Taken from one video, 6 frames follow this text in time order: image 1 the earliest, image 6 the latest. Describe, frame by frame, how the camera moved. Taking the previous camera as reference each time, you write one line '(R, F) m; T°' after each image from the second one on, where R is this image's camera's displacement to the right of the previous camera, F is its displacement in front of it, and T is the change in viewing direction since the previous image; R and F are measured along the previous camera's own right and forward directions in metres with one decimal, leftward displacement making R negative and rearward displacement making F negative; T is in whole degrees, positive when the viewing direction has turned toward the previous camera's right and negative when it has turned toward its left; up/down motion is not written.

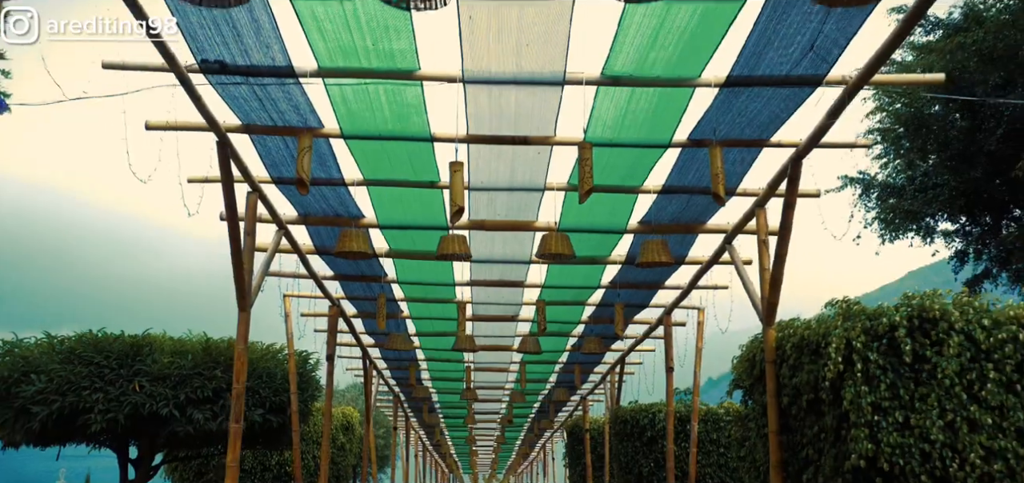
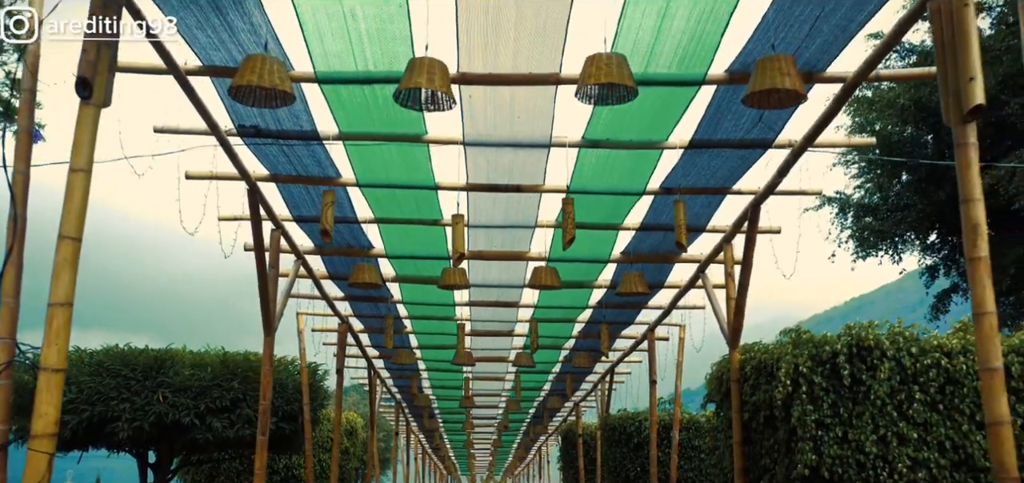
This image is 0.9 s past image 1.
(0.0, -1.3) m; 0°
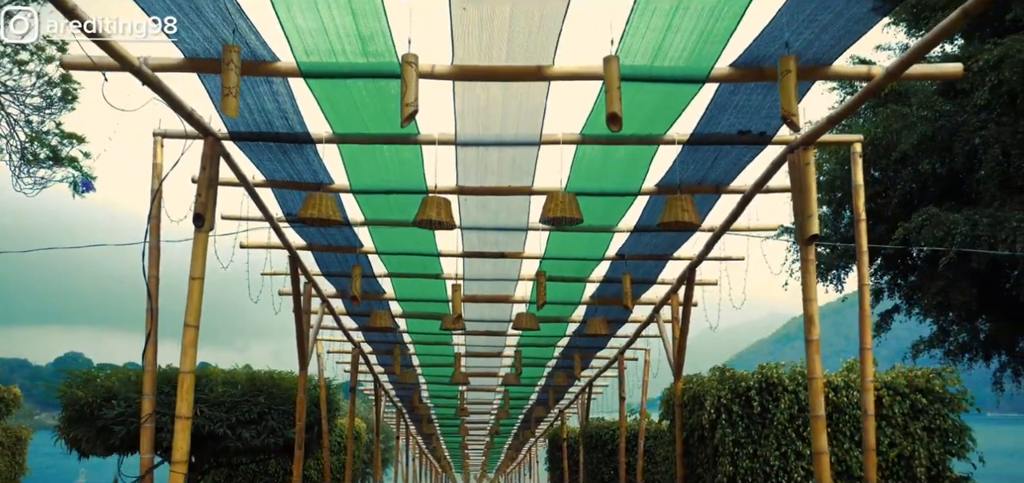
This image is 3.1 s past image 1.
(+0.1, -2.7) m; 0°
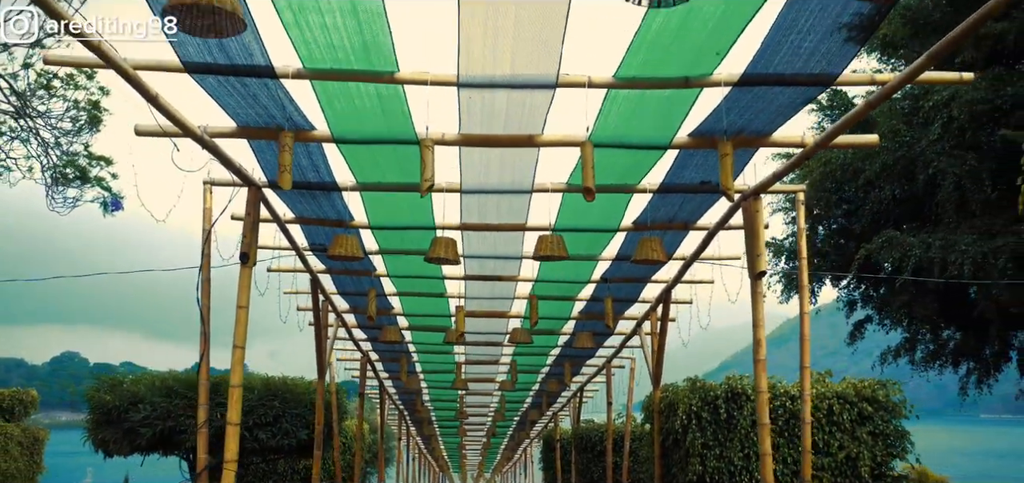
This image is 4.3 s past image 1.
(0.0, -1.6) m; 0°
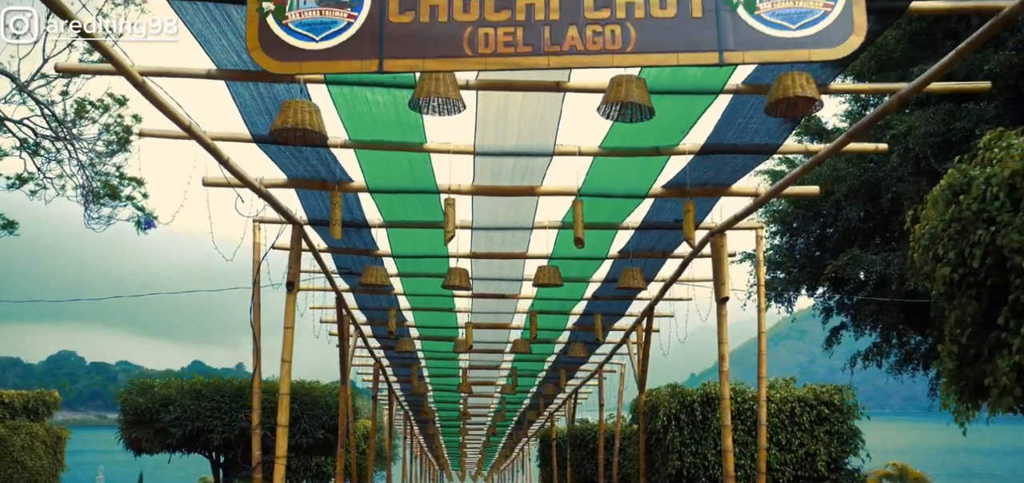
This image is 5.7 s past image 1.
(-0.1, -1.9) m; 0°
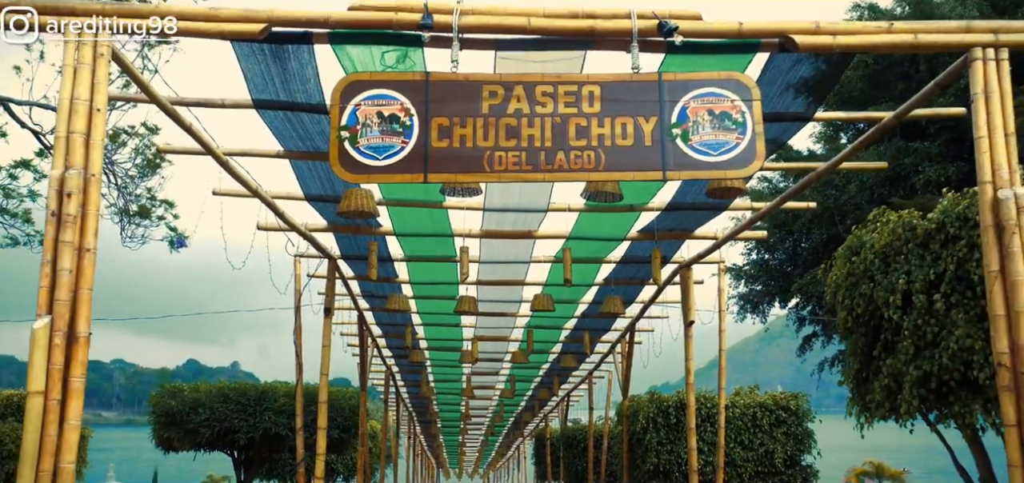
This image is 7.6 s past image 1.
(-0.1, -2.4) m; 0°
